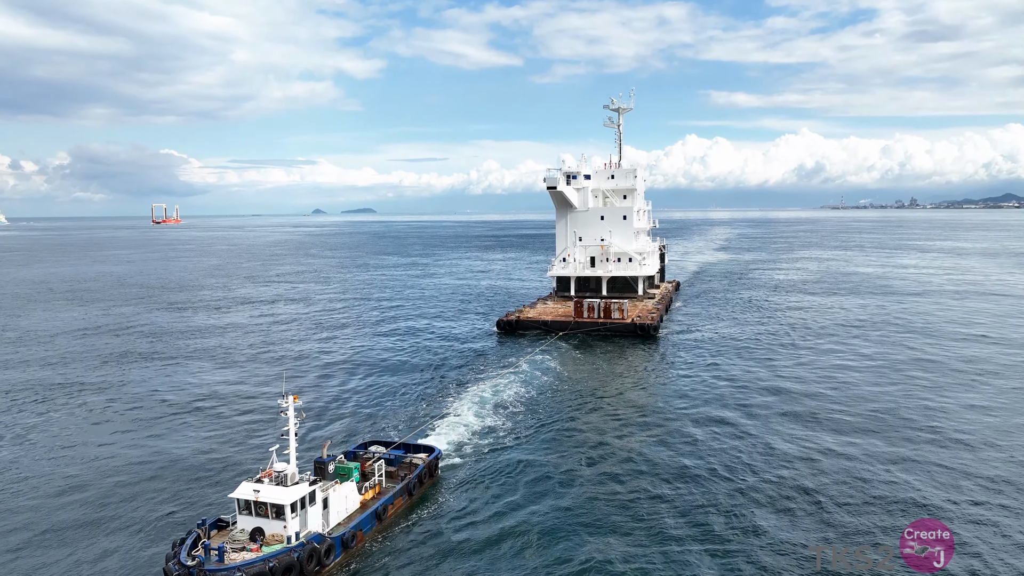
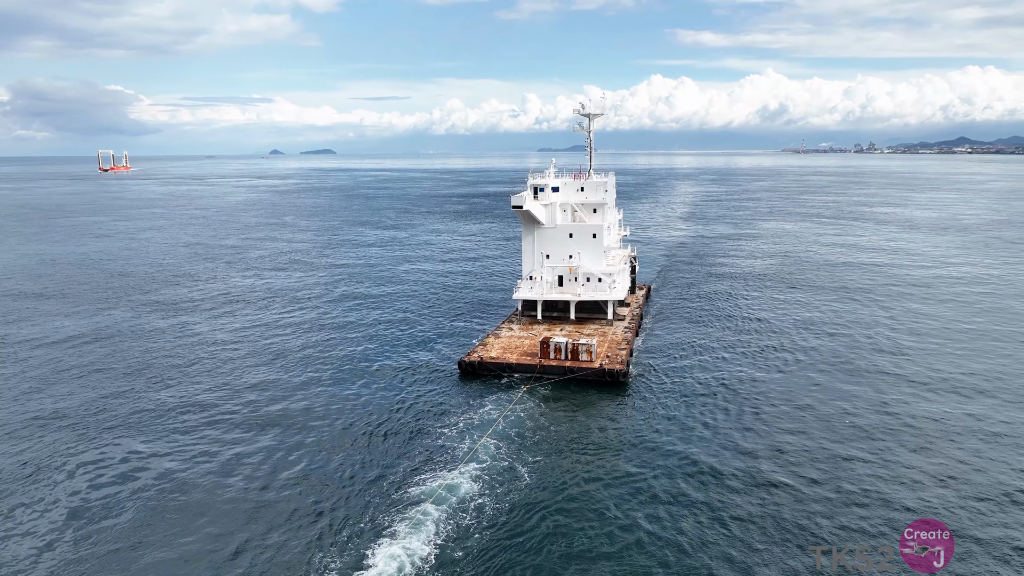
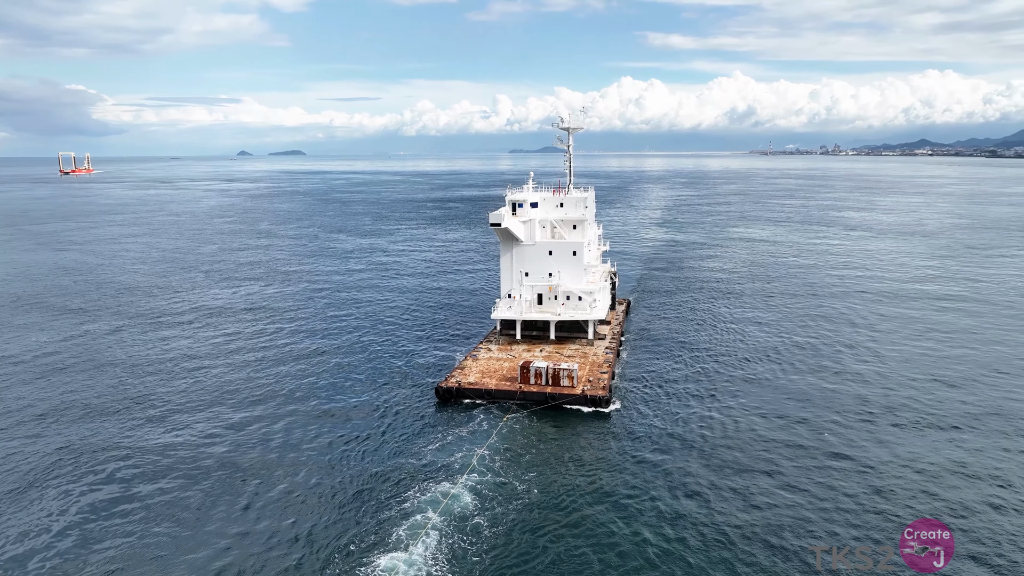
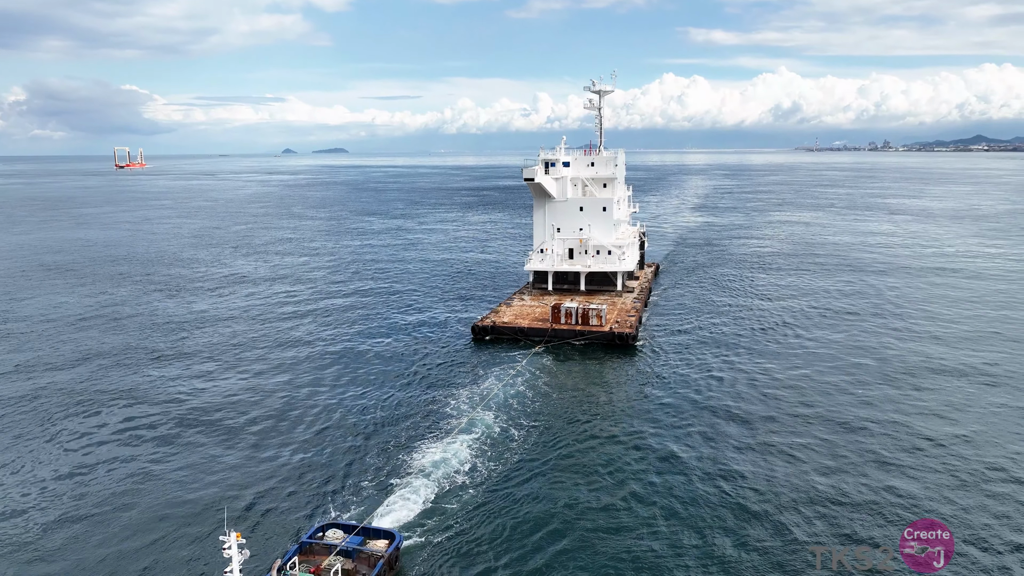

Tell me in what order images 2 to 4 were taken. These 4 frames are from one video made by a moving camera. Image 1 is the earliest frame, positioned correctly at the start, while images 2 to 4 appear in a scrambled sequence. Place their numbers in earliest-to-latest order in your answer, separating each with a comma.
4, 2, 3
